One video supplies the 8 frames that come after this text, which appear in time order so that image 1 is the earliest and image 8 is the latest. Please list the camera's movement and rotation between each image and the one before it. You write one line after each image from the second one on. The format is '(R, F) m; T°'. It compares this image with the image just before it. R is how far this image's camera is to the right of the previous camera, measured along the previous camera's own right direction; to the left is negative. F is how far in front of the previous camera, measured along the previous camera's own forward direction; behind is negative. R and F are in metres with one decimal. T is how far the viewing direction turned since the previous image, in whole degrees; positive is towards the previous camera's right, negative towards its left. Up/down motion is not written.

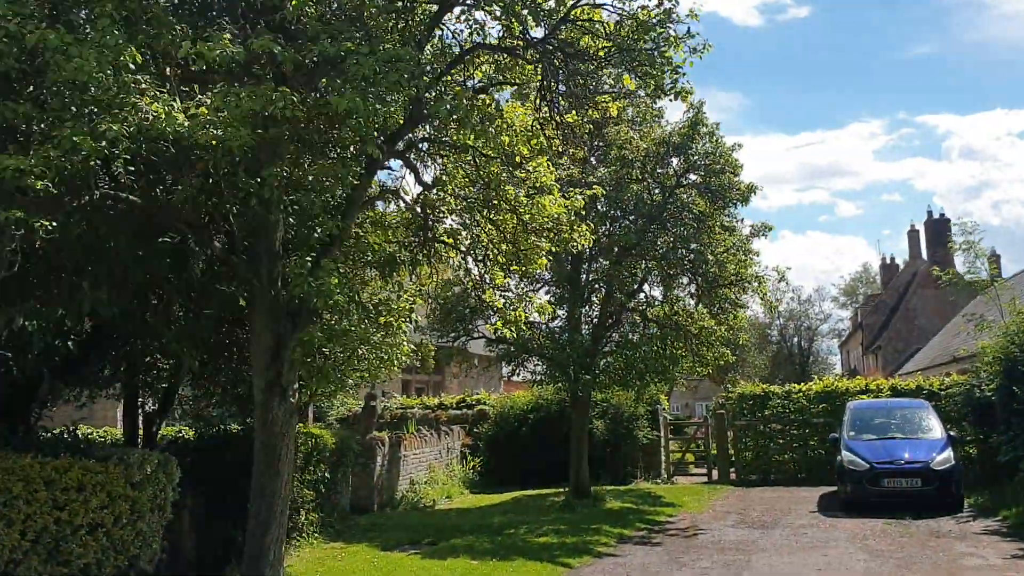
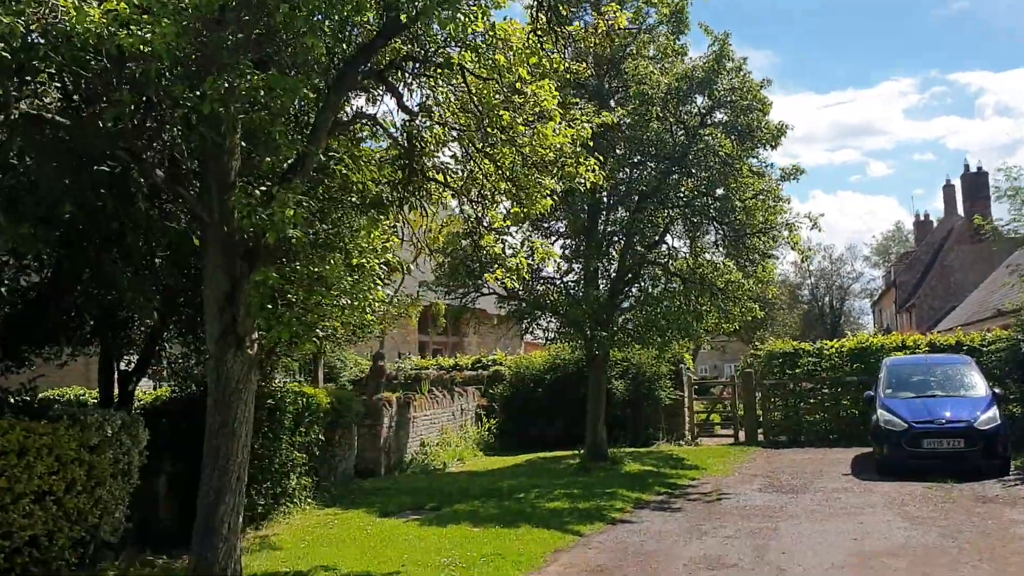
(+0.2, +0.9) m; -2°
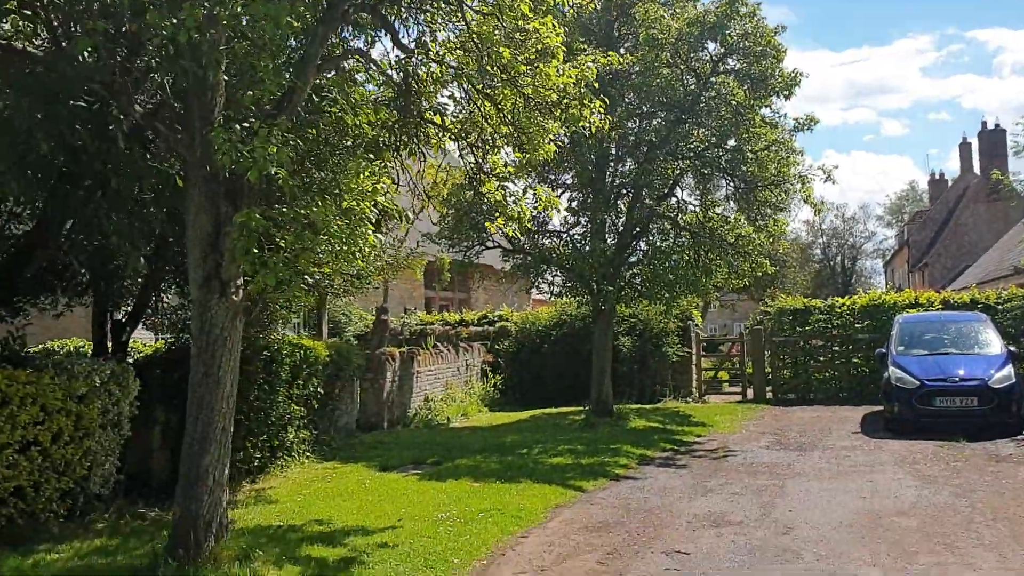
(+0.1, +0.3) m; -1°
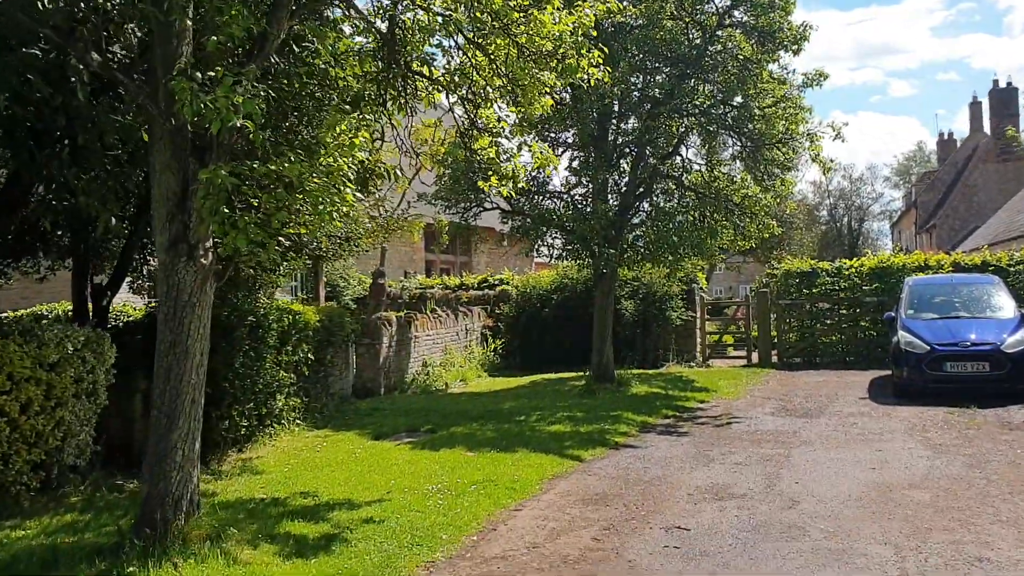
(+0.1, +0.4) m; 0°
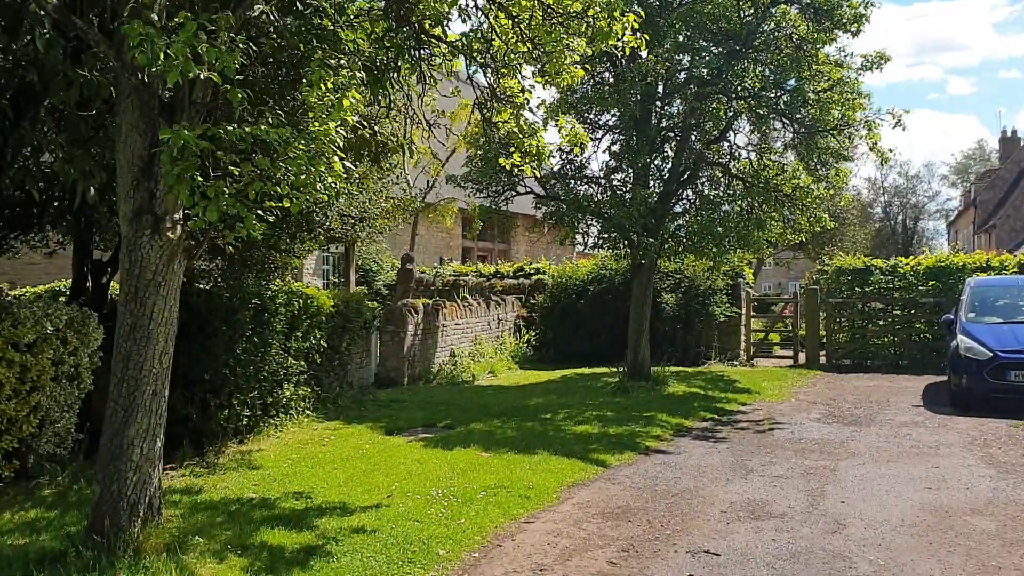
(+0.2, +0.7) m; -3°
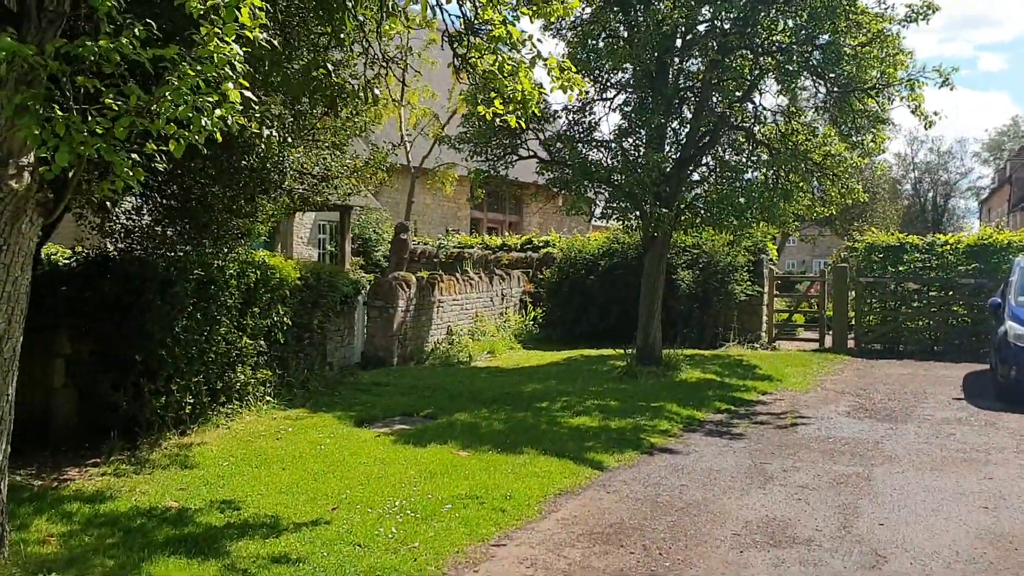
(+0.3, +1.2) m; -1°
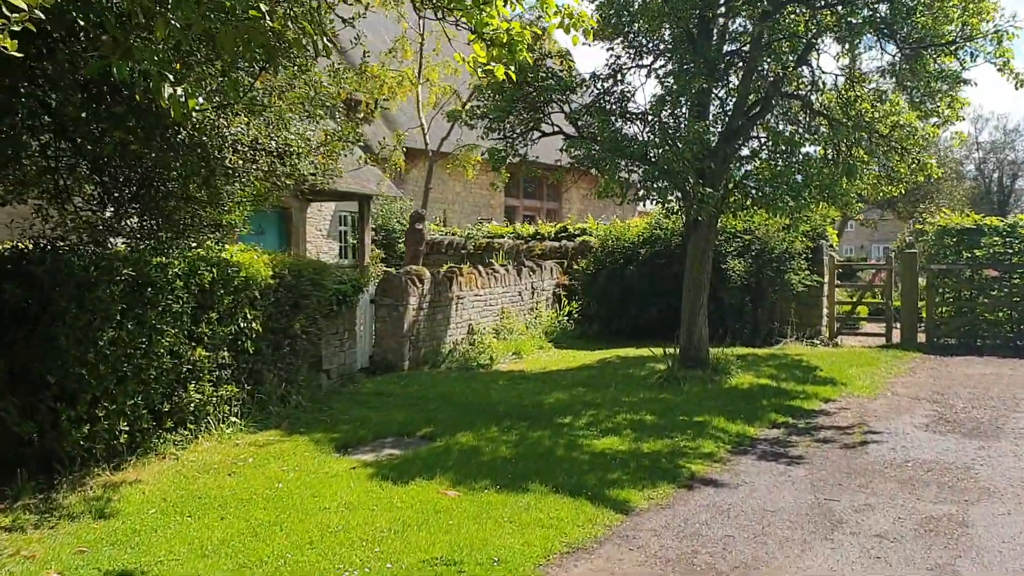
(+0.3, +1.4) m; -3°
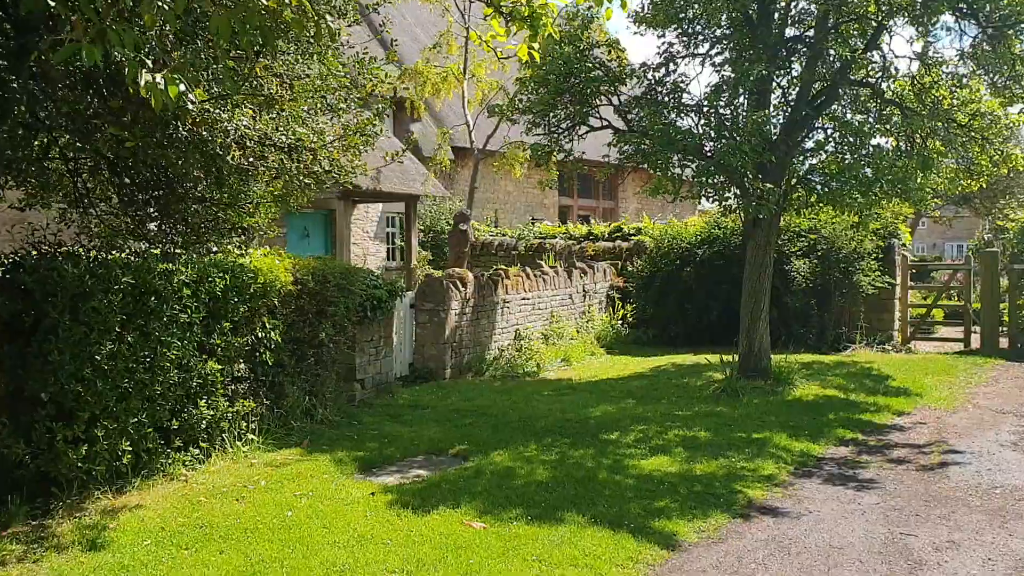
(+0.2, +0.6) m; -4°
